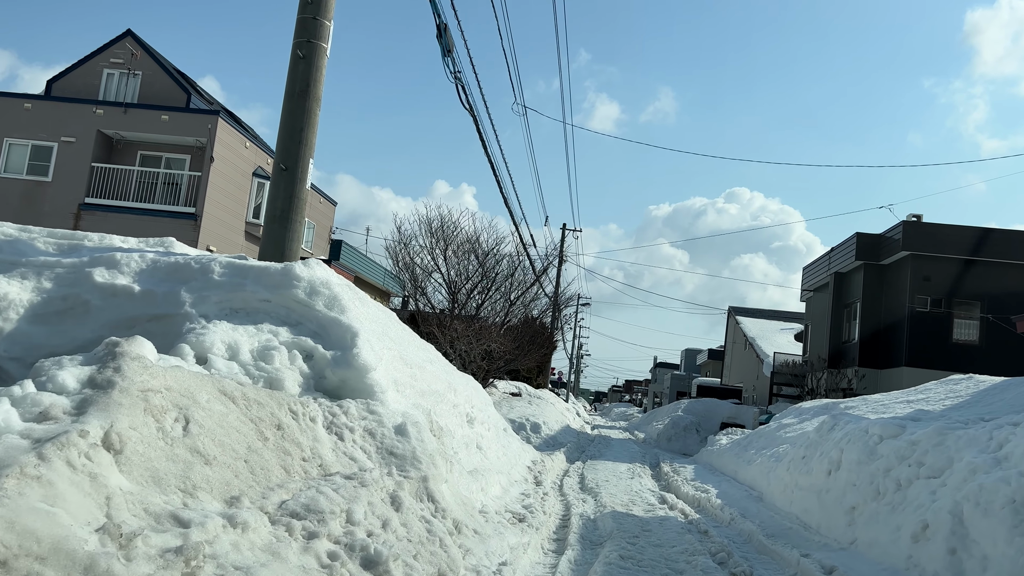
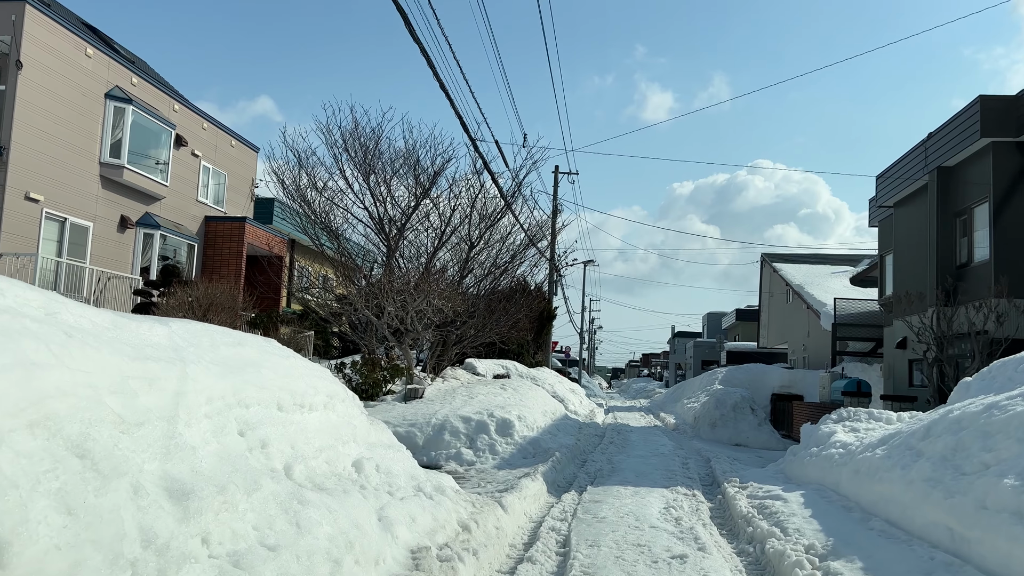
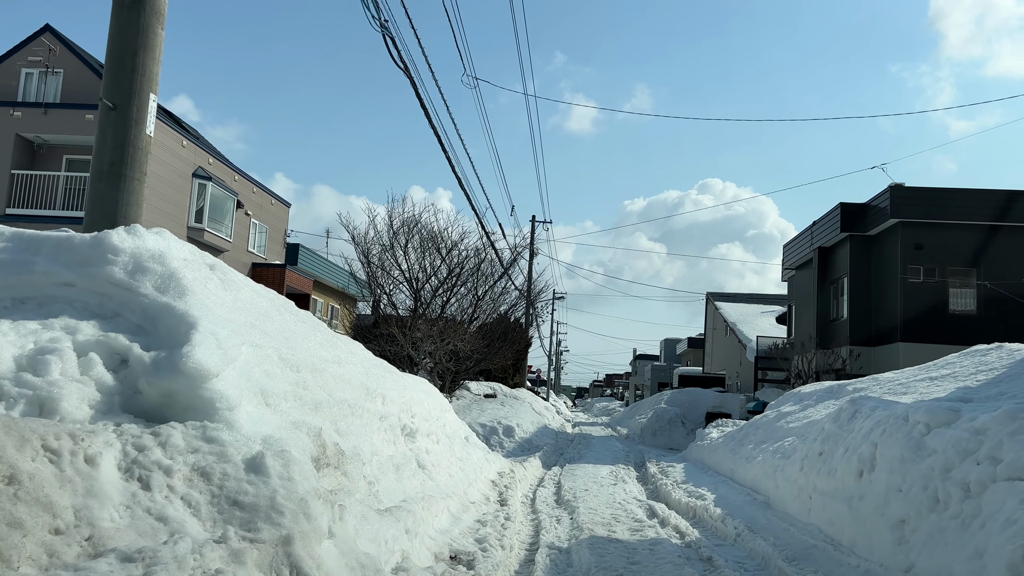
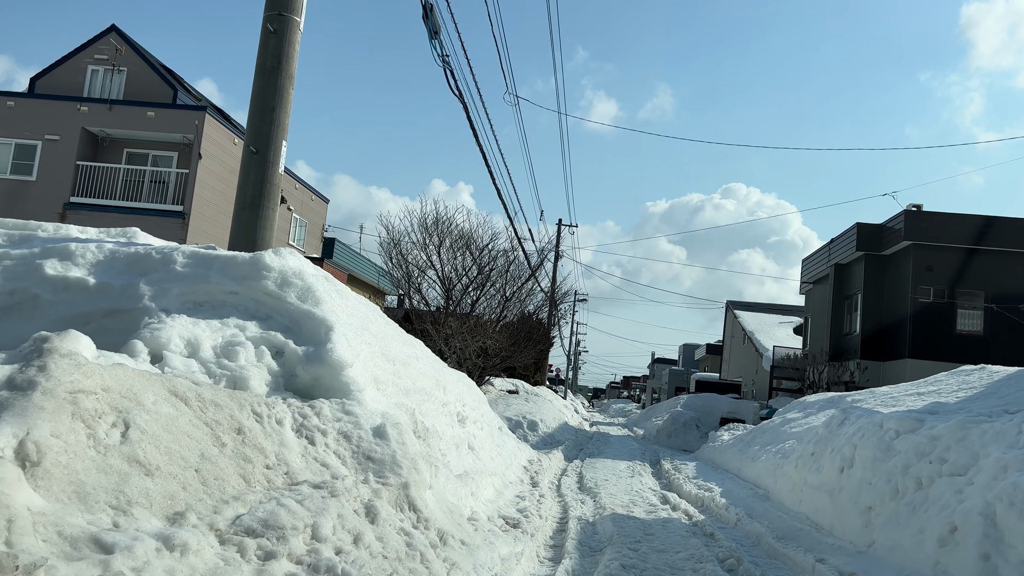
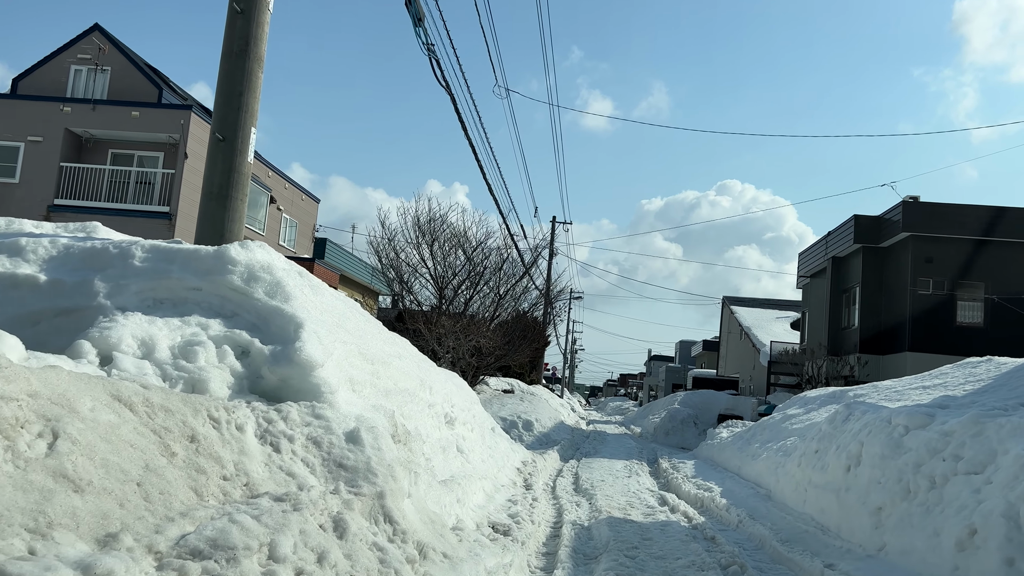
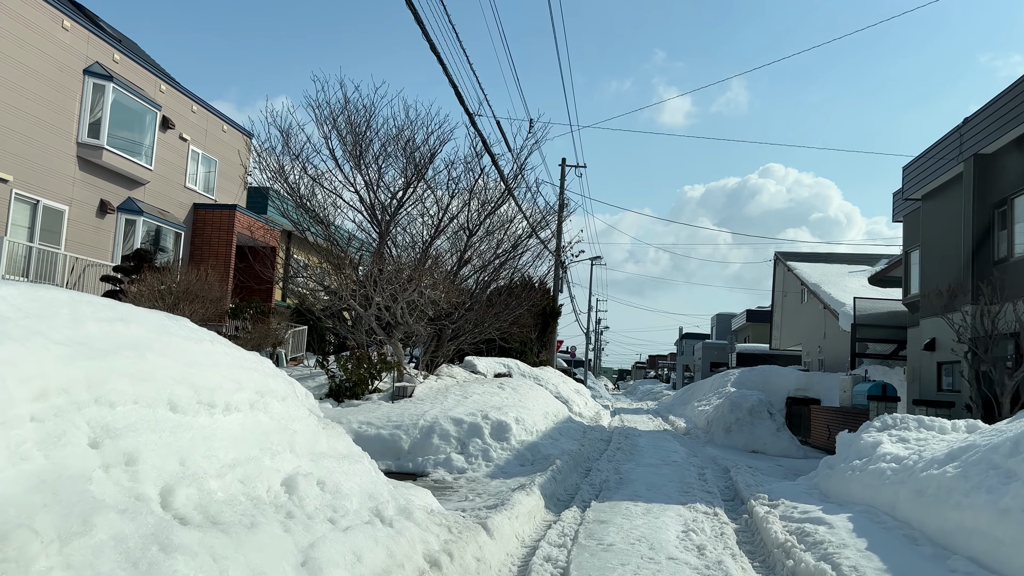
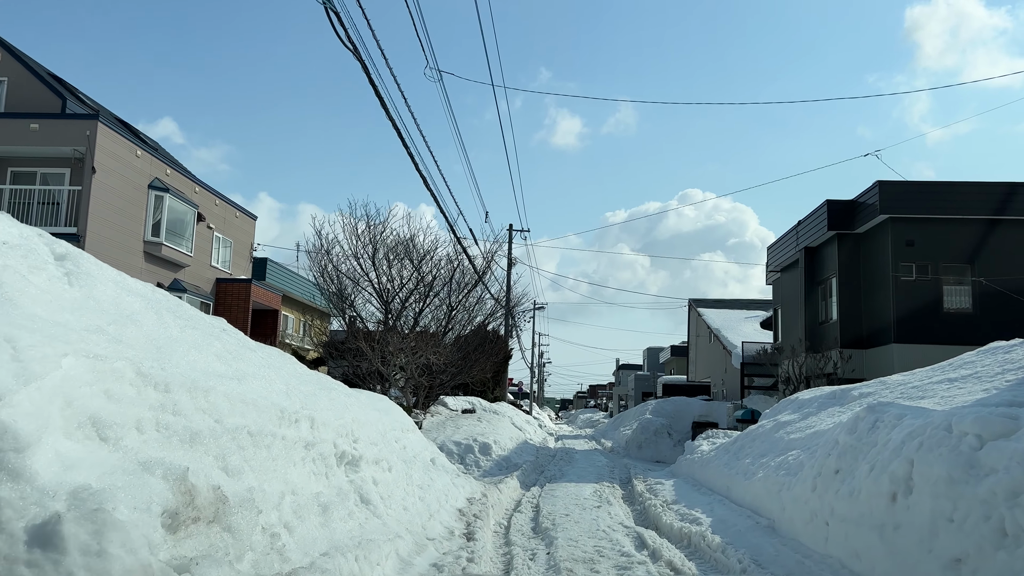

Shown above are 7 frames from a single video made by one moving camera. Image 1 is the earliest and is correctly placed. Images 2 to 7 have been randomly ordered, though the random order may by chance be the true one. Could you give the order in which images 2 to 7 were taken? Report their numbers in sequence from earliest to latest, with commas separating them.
4, 5, 3, 7, 2, 6
